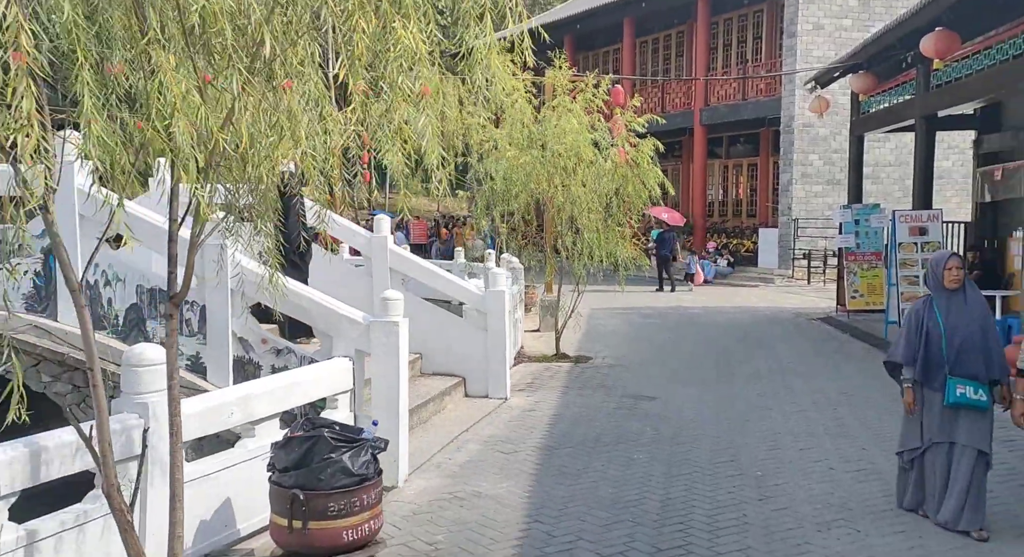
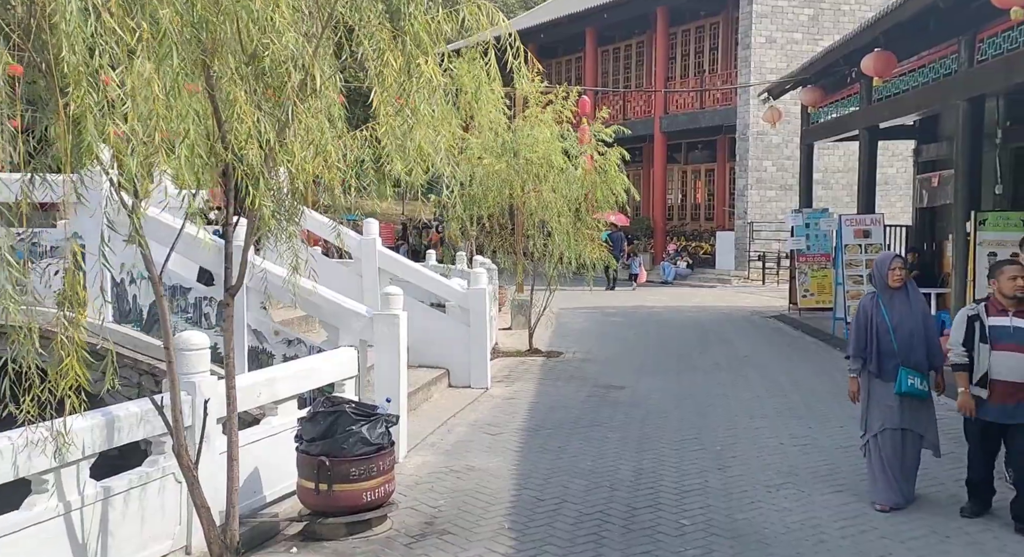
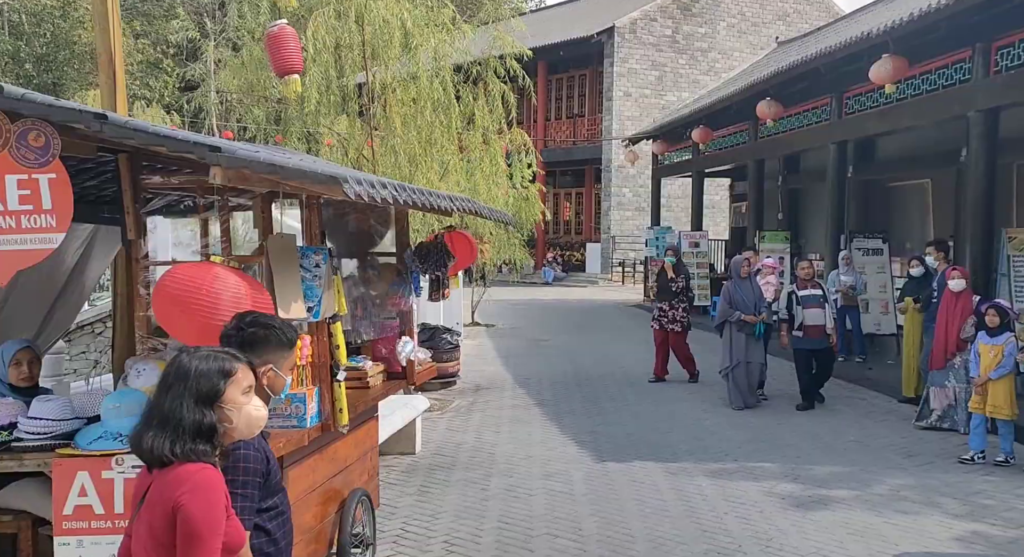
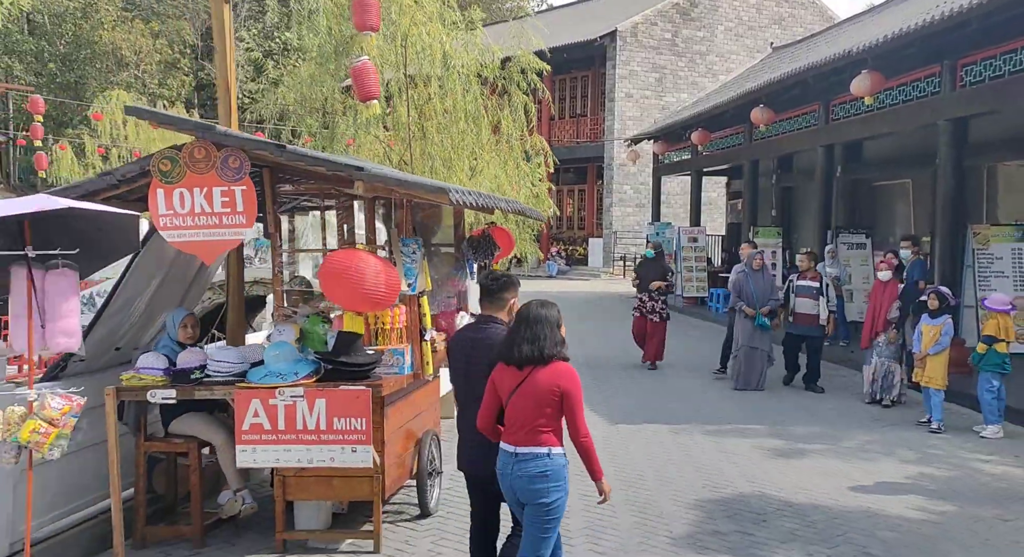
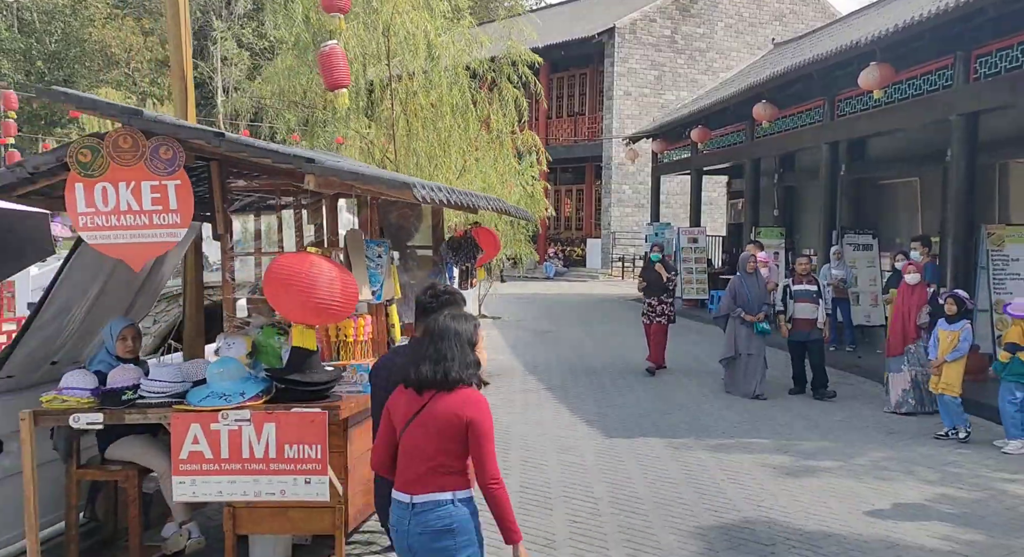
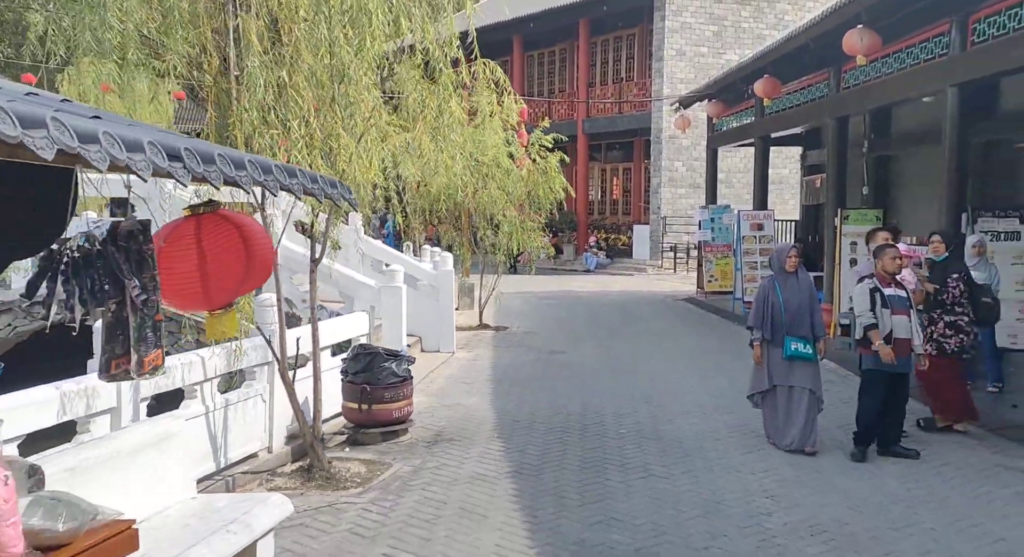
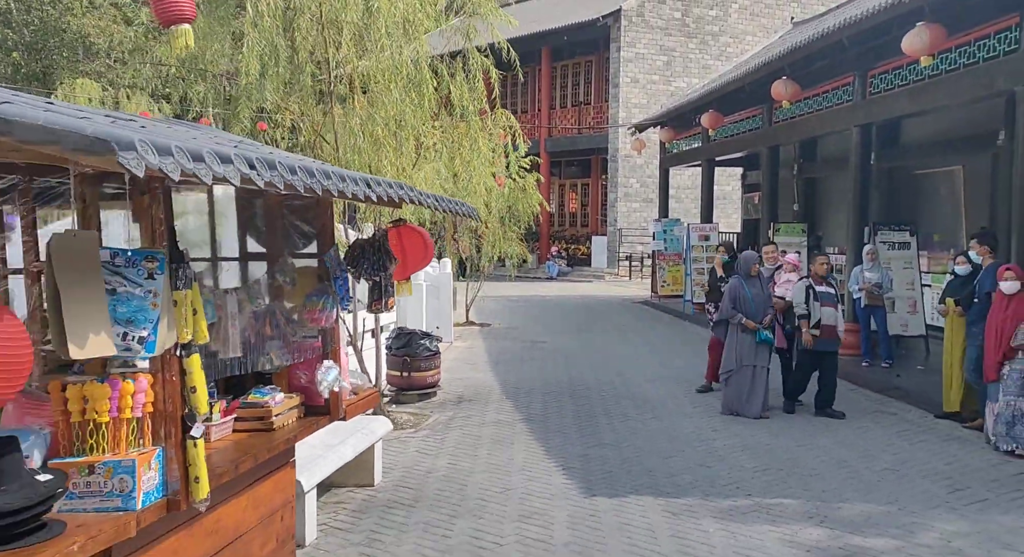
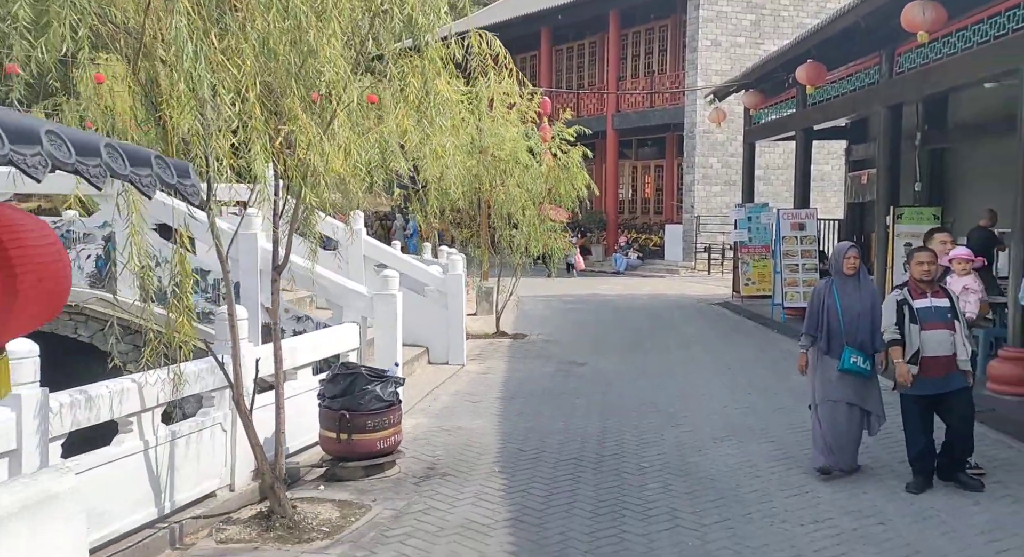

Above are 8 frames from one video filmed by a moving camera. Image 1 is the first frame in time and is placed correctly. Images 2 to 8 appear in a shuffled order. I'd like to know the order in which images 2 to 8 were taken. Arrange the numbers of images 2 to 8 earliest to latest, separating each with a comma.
2, 8, 6, 7, 3, 5, 4
